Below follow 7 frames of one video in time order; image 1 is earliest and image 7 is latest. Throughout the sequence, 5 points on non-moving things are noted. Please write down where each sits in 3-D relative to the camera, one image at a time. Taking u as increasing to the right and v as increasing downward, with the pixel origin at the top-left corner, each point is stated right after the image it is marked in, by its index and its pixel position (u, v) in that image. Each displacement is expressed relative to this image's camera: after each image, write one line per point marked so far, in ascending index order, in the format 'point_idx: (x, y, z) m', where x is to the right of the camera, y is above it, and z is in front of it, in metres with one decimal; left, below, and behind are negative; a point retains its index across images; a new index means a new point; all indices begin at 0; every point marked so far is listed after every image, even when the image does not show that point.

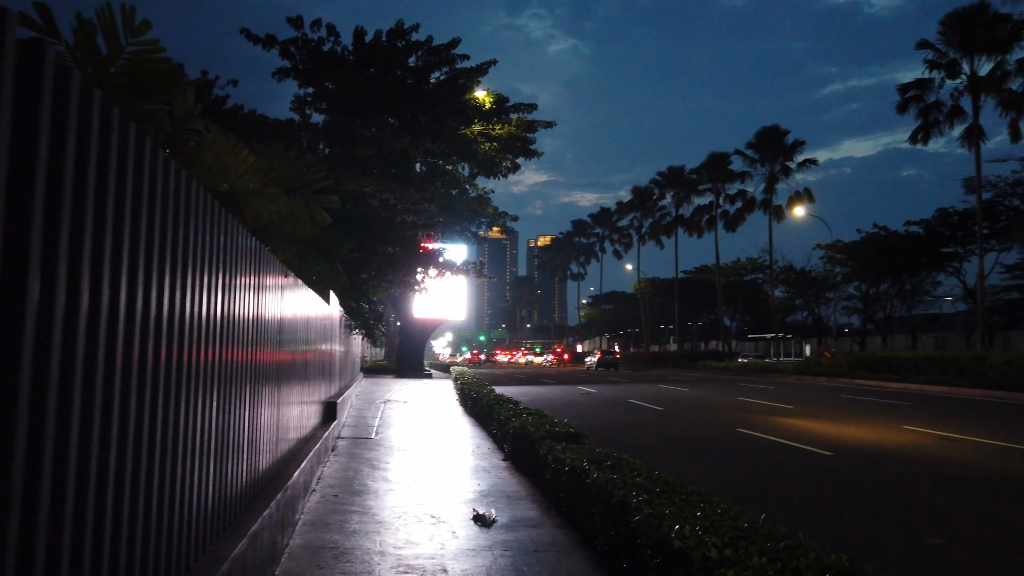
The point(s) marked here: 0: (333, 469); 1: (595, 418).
0: (-2.0, -2.0, +8.9) m
1: (+1.8, -3.0, +18.4) m
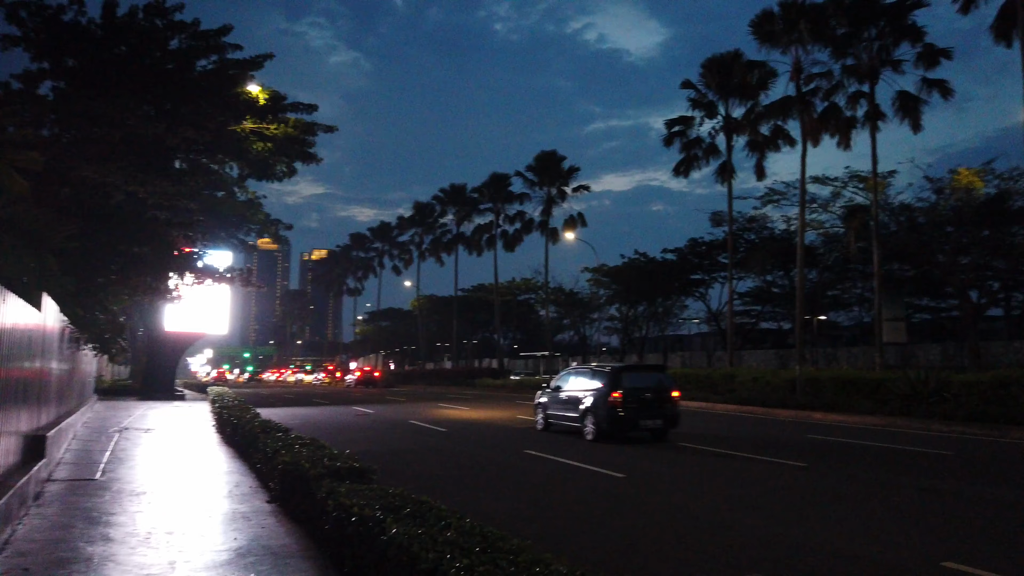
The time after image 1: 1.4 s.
0: (-4.0, -2.0, +6.7) m
1: (-3.0, -3.3, +16.9) m
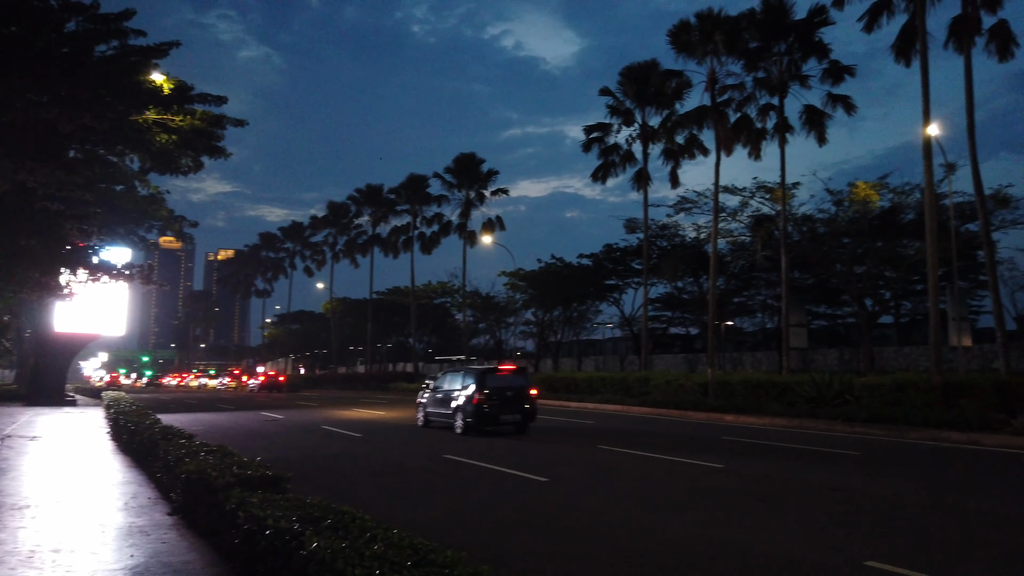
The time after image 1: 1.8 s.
0: (-4.6, -1.9, +6.0) m
1: (-4.6, -3.3, +16.1) m
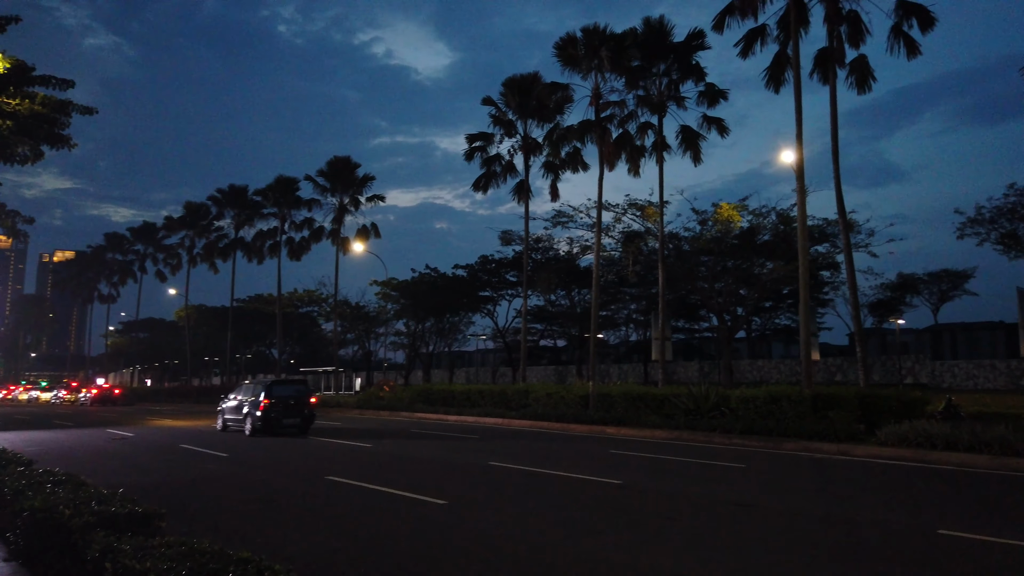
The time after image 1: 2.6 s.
0: (-5.0, -1.8, +4.4) m
1: (-6.7, -3.3, +14.4) m
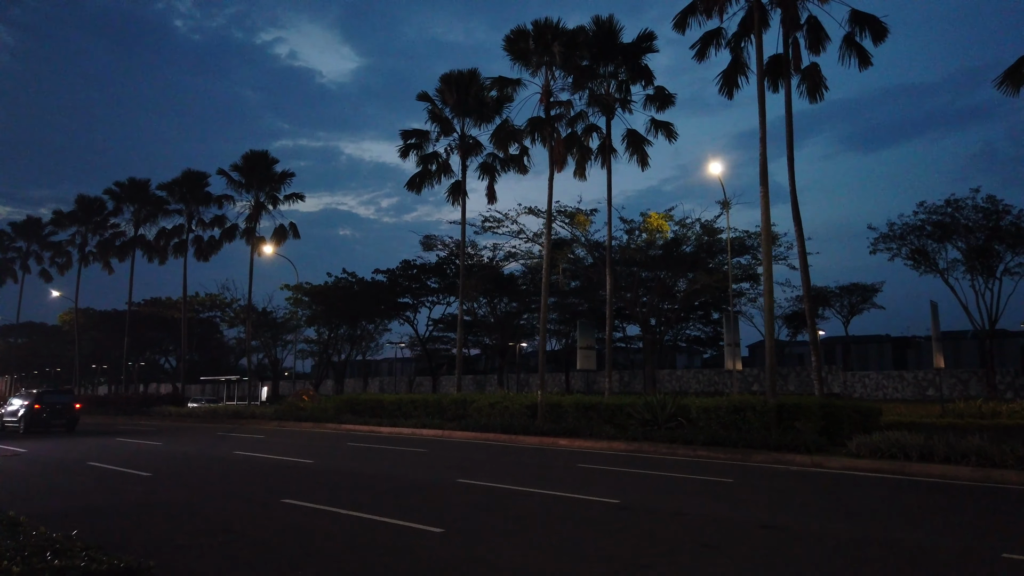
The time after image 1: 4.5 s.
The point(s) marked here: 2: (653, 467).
0: (-4.1, -1.6, +2.5) m
1: (-7.0, -3.2, +12.2) m
2: (+3.0, -4.0, +18.0) m
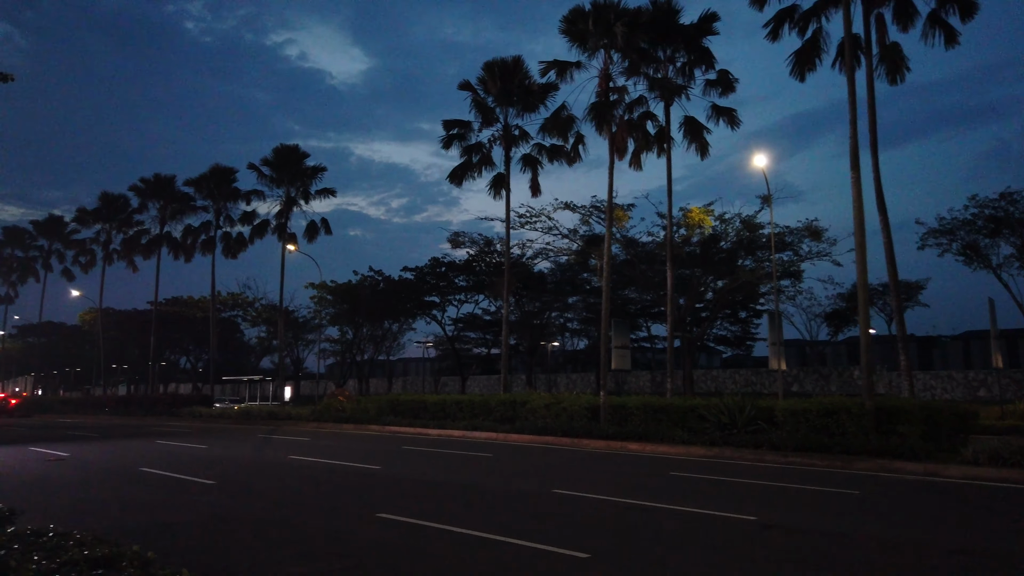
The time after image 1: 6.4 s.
0: (-2.6, -1.5, +1.2) m
1: (-5.4, -3.0, +11.0) m
2: (+4.7, -3.8, +16.6) m
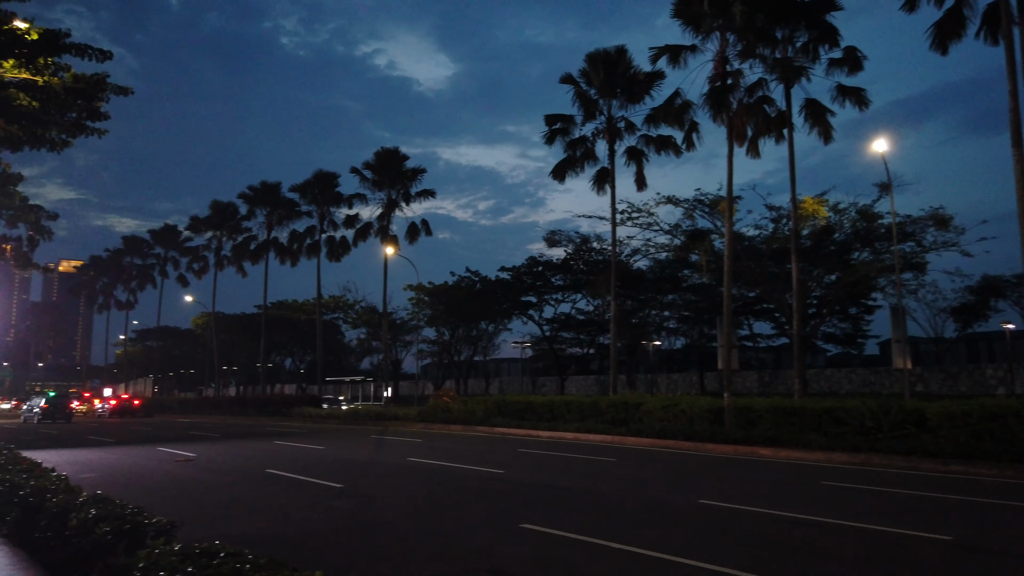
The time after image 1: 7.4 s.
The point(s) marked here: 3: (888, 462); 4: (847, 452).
0: (-1.8, -1.4, +0.7) m
1: (-3.5, -3.0, +10.7) m
2: (+7.2, -3.6, +15.2) m
3: (+7.9, -3.6, +17.2) m
4: (+7.4, -3.6, +18.2) m
